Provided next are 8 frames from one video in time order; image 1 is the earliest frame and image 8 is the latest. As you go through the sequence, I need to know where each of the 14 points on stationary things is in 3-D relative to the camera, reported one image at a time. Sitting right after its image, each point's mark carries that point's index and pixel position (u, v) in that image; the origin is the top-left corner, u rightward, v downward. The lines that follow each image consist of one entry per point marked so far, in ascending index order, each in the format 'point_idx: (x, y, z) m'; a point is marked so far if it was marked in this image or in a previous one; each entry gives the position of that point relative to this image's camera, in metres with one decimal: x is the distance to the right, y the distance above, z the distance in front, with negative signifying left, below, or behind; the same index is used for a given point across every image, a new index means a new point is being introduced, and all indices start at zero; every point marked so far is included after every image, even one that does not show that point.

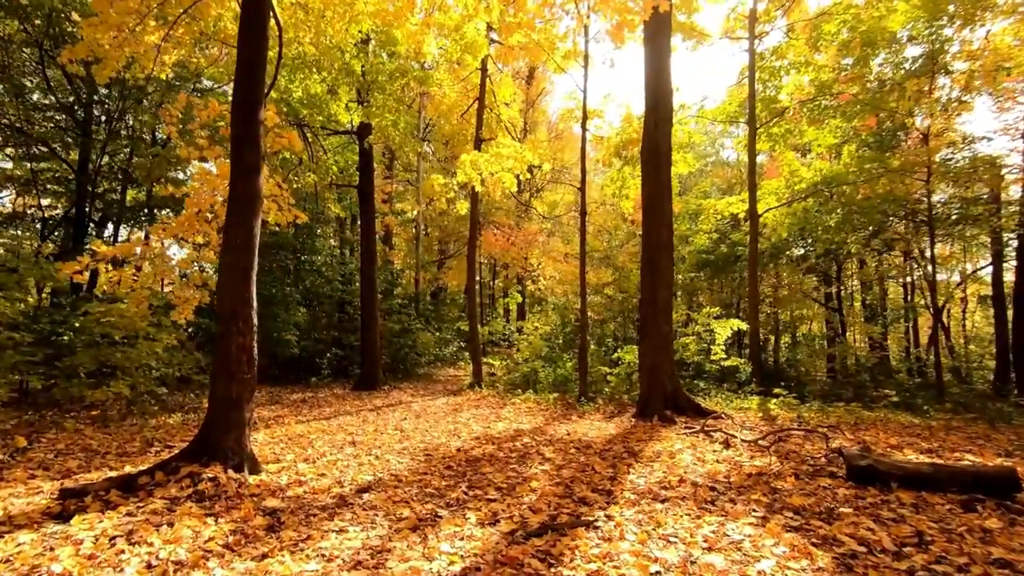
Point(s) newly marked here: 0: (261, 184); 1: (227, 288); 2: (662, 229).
0: (-2.4, +1.0, +4.8) m
1: (-2.6, 0.0, +4.5) m
2: (+2.6, +1.0, +8.8) m
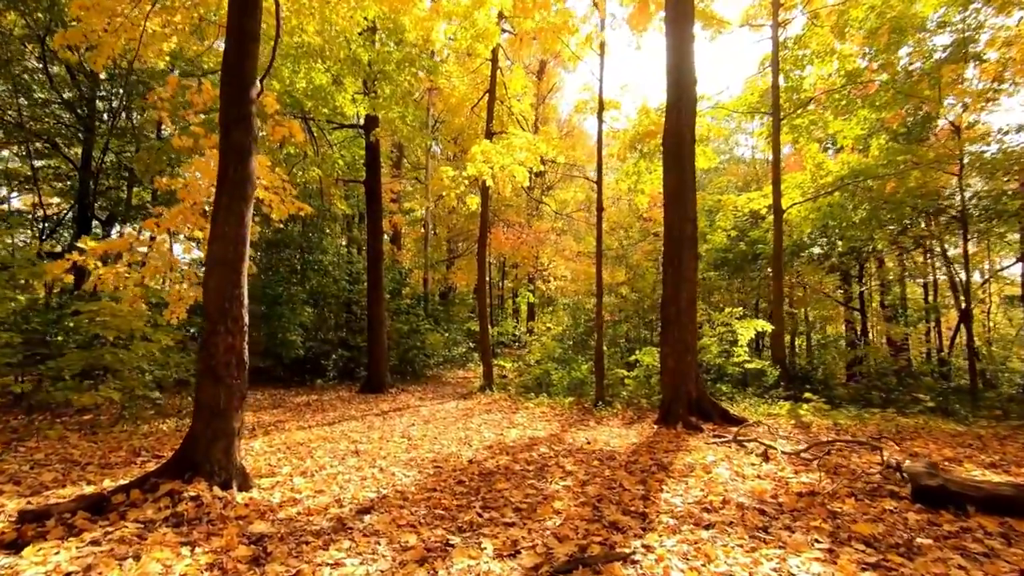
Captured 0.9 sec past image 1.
0: (-2.2, +1.0, +4.4) m
1: (-2.4, 0.0, +4.1) m
2: (+2.8, +1.0, +8.3) m
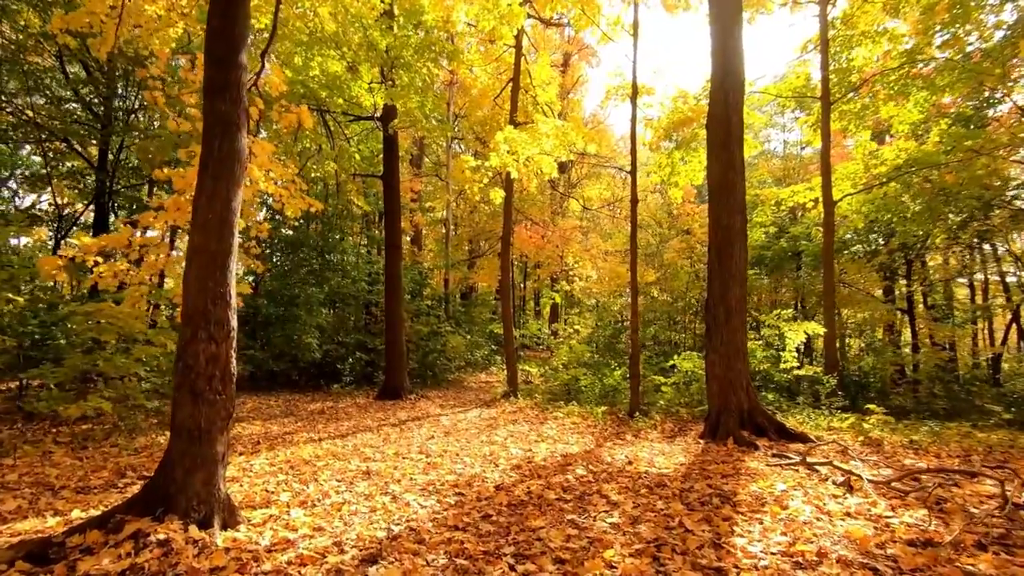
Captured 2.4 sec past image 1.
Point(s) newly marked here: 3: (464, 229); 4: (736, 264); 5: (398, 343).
0: (-2.0, +1.0, +3.7) m
1: (-2.2, +0.1, +3.5) m
2: (+3.2, +1.1, +7.4) m
3: (-1.9, +2.3, +19.8) m
4: (+3.2, +0.4, +7.4) m
5: (-2.7, -1.3, +11.9) m
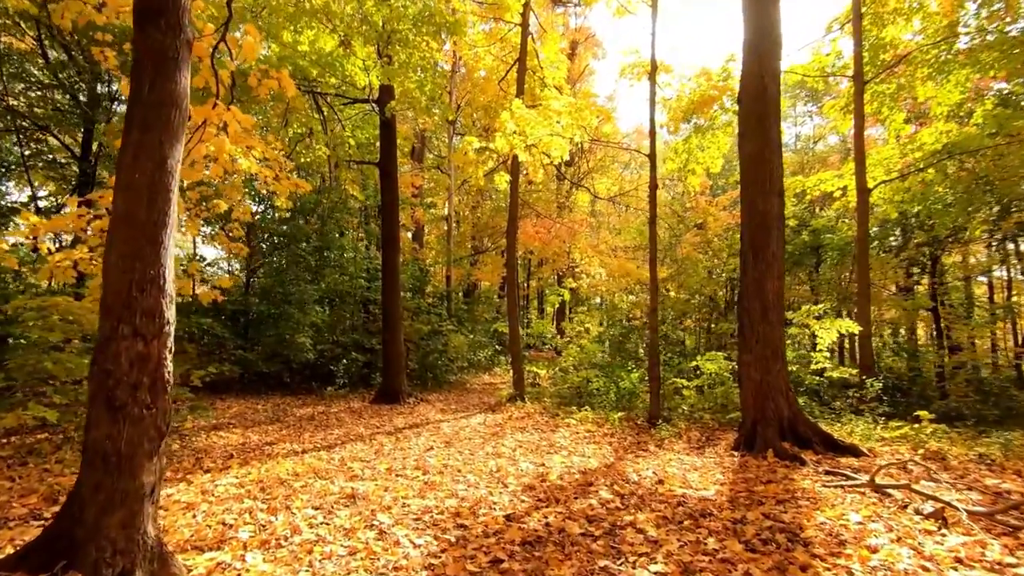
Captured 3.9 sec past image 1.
0: (-1.9, +1.1, +2.9) m
1: (-2.1, +0.2, +2.6) m
2: (+3.4, +1.2, +6.6) m
3: (-1.7, +2.4, +19.0) m
4: (+3.4, +0.5, +6.6) m
5: (-2.5, -1.2, +11.1) m
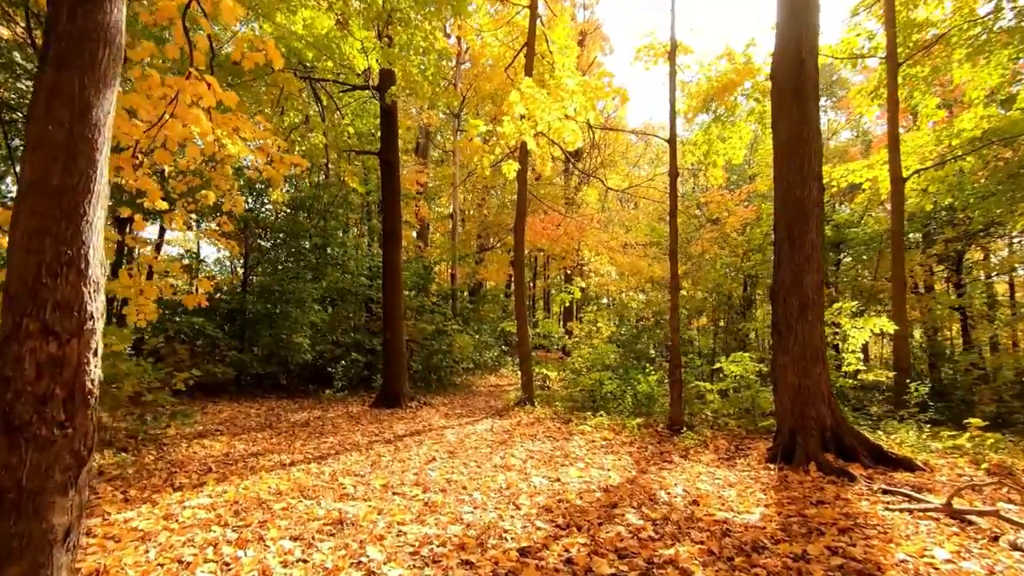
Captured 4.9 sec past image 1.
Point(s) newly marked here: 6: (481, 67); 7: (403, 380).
0: (-1.8, +1.2, +2.3) m
1: (-2.0, +0.2, +2.1) m
2: (+3.5, +1.2, +6.0) m
3: (-1.4, +2.4, +18.4) m
4: (+3.5, +0.5, +5.9) m
5: (-2.3, -1.1, +10.5) m
6: (-0.8, +5.5, +12.7) m
7: (-2.3, -1.9, +10.6) m
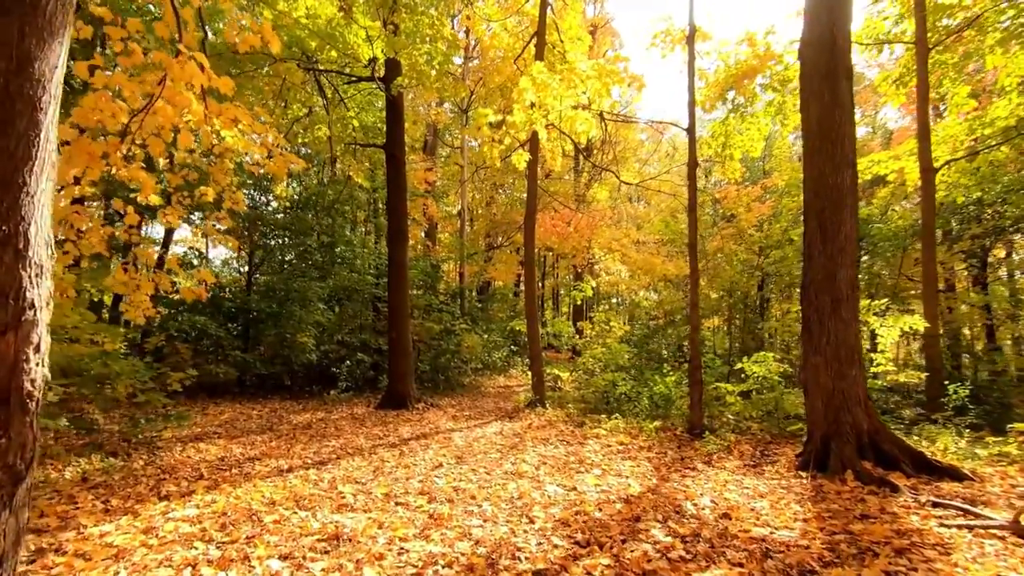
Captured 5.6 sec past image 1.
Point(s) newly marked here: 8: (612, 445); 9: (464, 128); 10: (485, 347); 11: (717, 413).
0: (-1.7, +1.3, +2.0) m
1: (-1.9, +0.3, +1.7) m
2: (+3.6, +1.3, +5.5) m
3: (-1.1, +2.5, +18.1) m
4: (+3.6, +0.6, +5.5) m
5: (-2.1, -1.1, +10.2) m
6: (-0.5, +5.6, +12.3) m
7: (-2.1, -1.9, +10.3) m
8: (+1.3, -2.0, +6.5) m
9: (-1.5, +4.8, +15.3) m
10: (-0.8, -1.7, +14.8) m
11: (+3.1, -1.9, +7.8) m
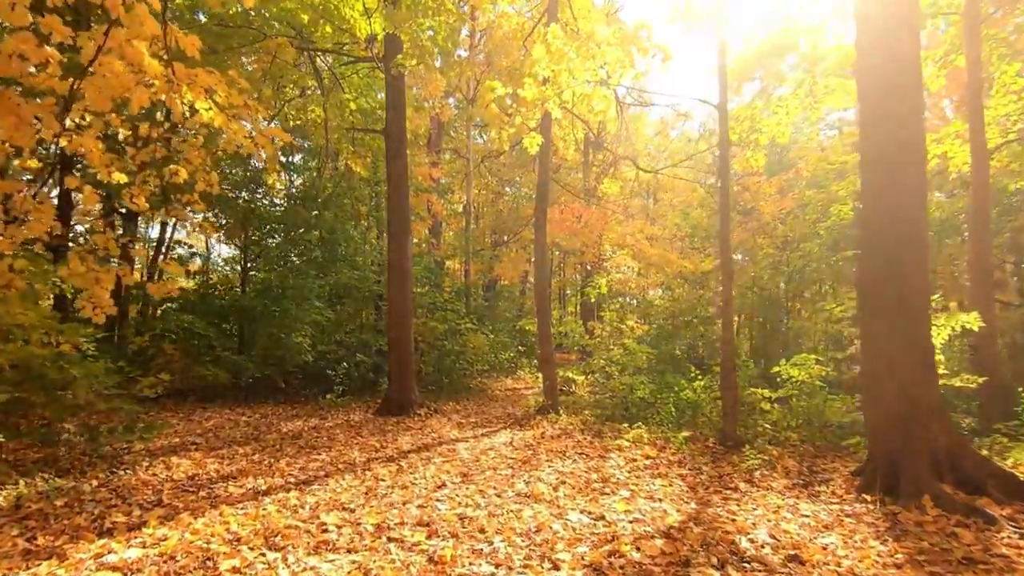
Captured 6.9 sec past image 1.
0: (-1.6, +1.3, +1.3) m
1: (-1.8, +0.3, +1.0) m
2: (+3.7, +1.4, +4.8) m
3: (-0.9, +2.5, +17.3) m
4: (+3.7, +0.7, +4.7) m
5: (-2.0, -1.0, +9.5) m
6: (-0.3, +5.6, +11.6) m
7: (-1.9, -1.8, +9.5) m
8: (+1.4, -1.9, +5.8) m
9: (-1.2, +4.9, +14.5) m
10: (-0.6, -1.6, +14.1) m
11: (+3.3, -1.8, +7.0) m
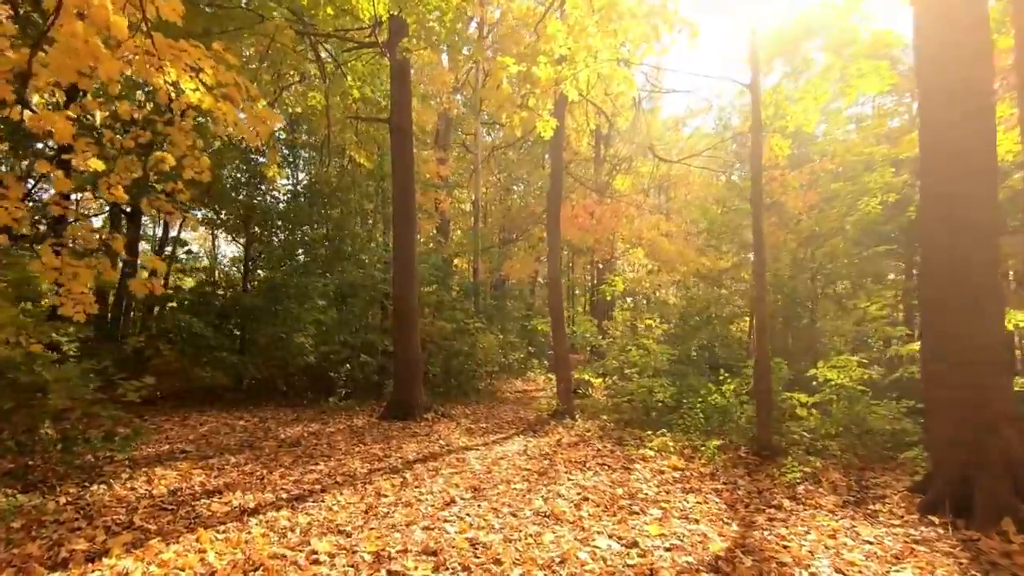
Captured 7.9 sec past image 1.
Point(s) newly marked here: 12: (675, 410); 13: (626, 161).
0: (-1.5, +1.4, +0.8) m
1: (-1.7, +0.4, +0.5) m
2: (+3.9, +1.4, +4.2) m
3: (-0.5, +2.6, +16.8) m
4: (+3.9, +0.7, +4.1) m
5: (-1.8, -1.0, +9.0) m
6: (-0.1, +5.7, +11.1) m
7: (-1.7, -1.8, +9.1) m
8: (+1.6, -1.9, +5.3) m
9: (-0.9, +4.9, +14.0) m
10: (-0.3, -1.6, +13.6) m
11: (+3.5, -1.8, +6.4) m
12: (+2.5, -1.8, +7.8) m
13: (+2.9, +3.3, +13.0) m
